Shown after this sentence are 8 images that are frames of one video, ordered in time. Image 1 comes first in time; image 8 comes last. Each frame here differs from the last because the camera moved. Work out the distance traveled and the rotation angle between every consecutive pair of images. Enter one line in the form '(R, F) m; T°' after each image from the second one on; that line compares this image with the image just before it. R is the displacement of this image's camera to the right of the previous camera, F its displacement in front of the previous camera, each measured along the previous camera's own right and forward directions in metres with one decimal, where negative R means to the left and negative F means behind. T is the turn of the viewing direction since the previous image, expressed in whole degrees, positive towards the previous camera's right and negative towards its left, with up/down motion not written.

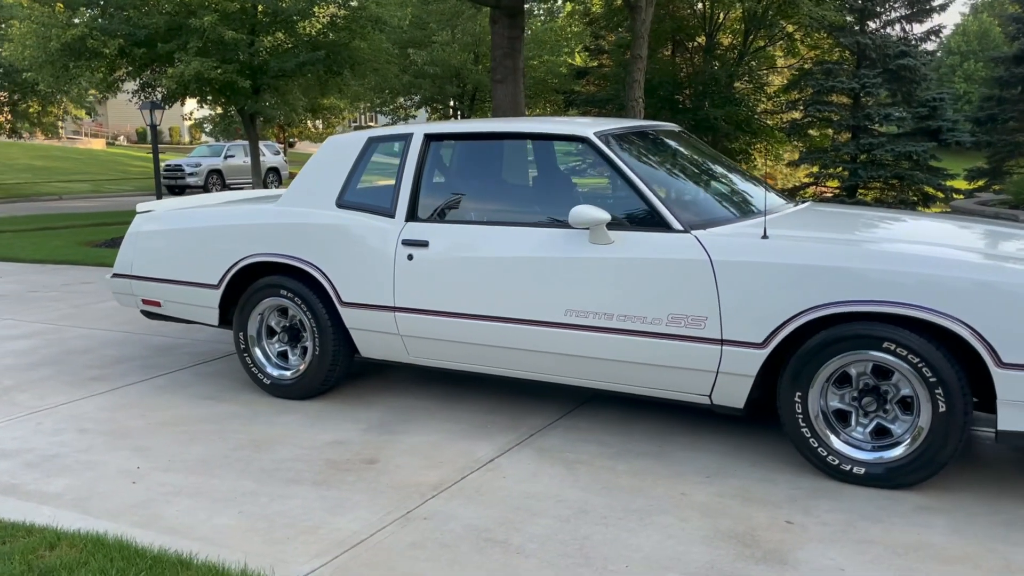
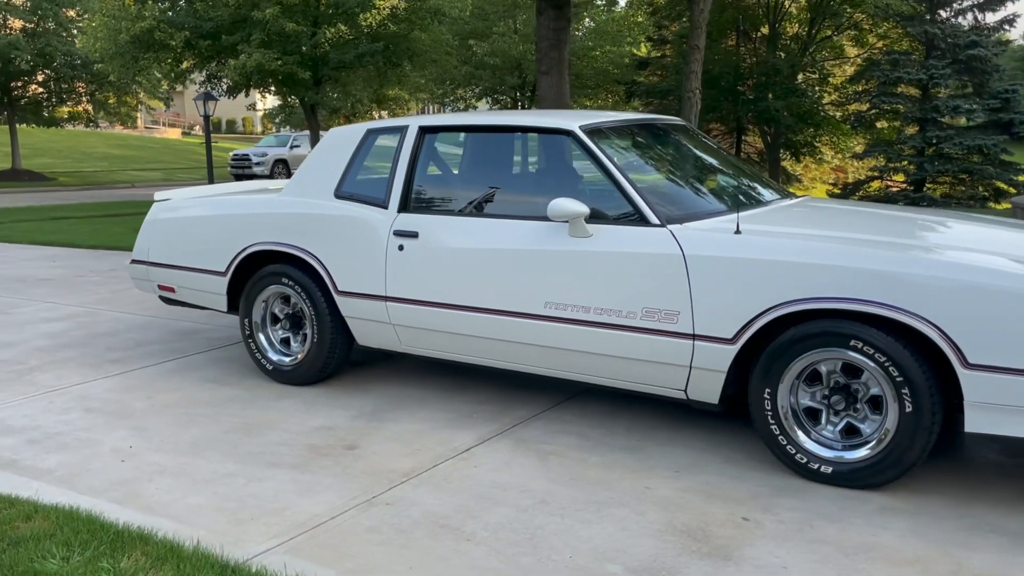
(+0.4, 0.0) m; -4°
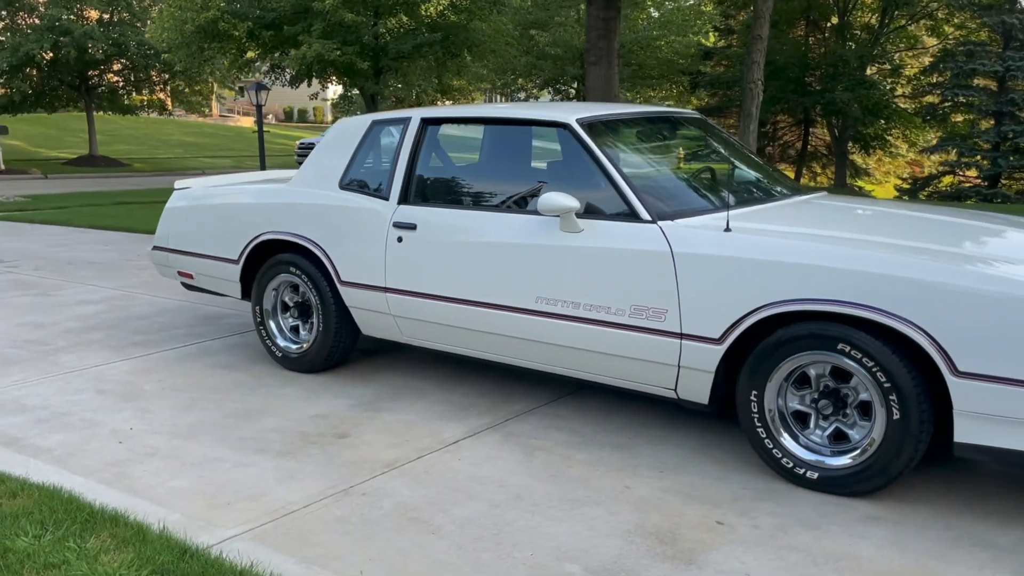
(+0.3, 0.0) m; -4°
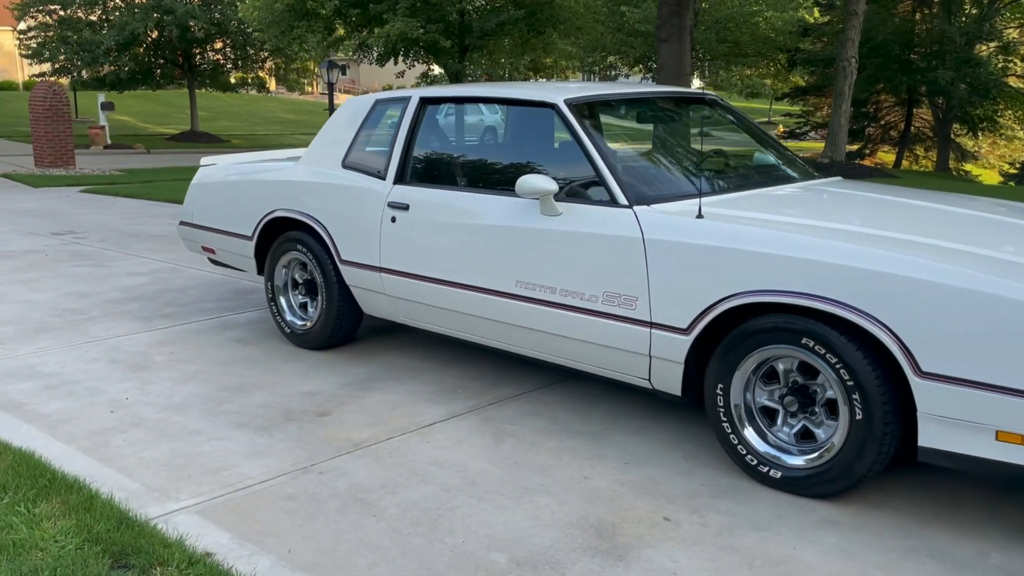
(+0.5, +0.1) m; -5°
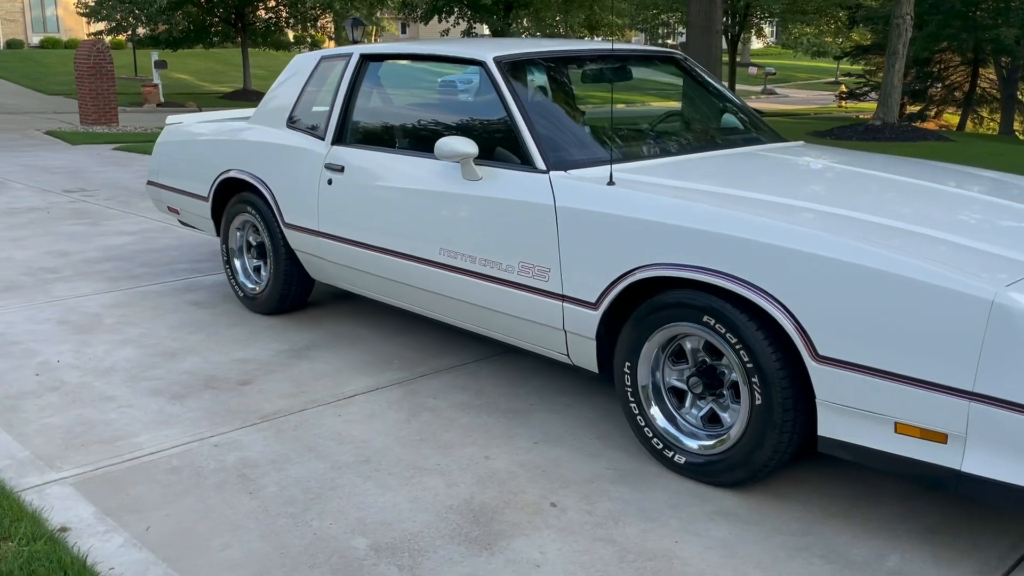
(+0.6, +0.2) m; -3°
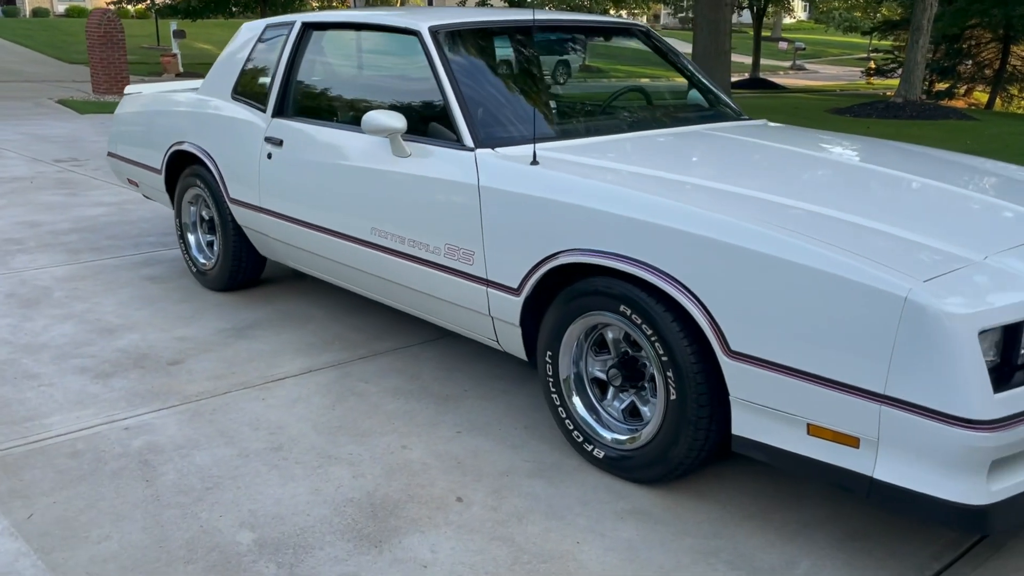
(+0.4, +0.2) m; -1°
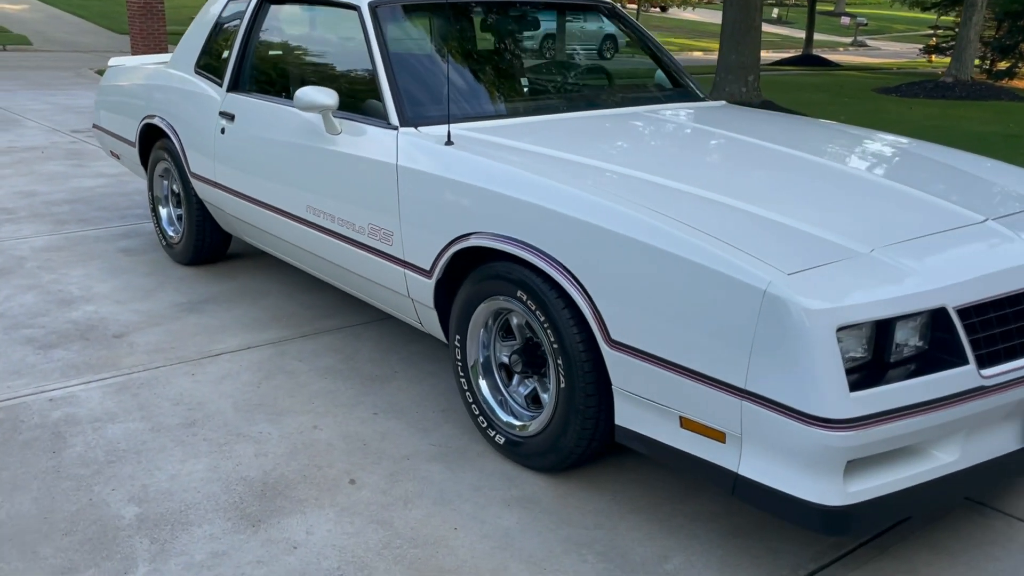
(+0.5, 0.0) m; -2°
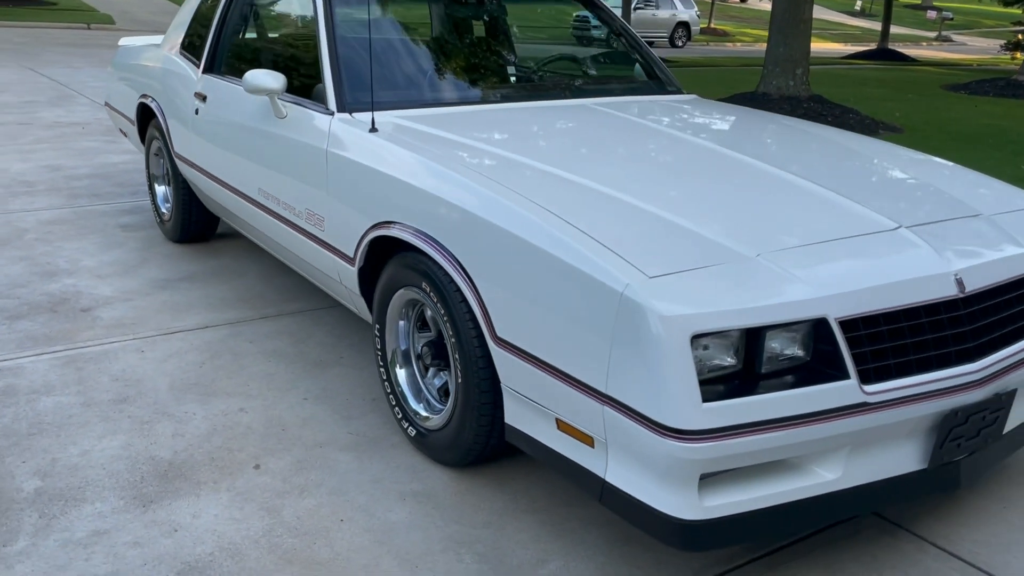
(+0.5, +0.1) m; -4°
